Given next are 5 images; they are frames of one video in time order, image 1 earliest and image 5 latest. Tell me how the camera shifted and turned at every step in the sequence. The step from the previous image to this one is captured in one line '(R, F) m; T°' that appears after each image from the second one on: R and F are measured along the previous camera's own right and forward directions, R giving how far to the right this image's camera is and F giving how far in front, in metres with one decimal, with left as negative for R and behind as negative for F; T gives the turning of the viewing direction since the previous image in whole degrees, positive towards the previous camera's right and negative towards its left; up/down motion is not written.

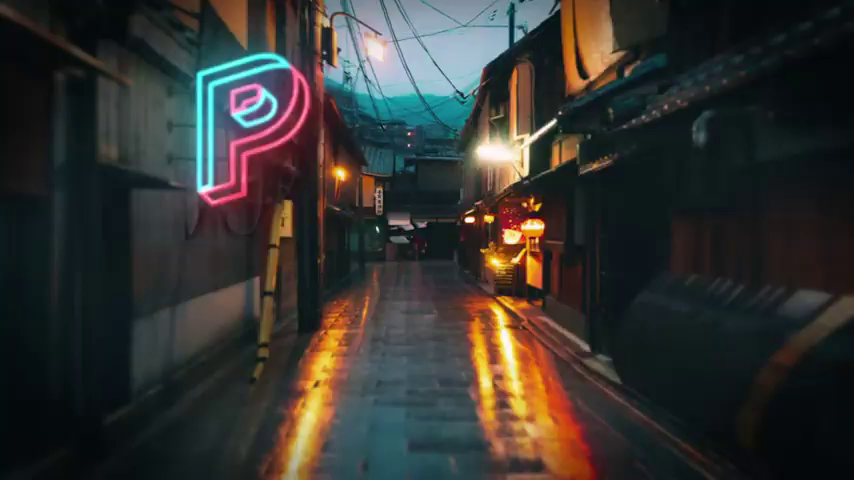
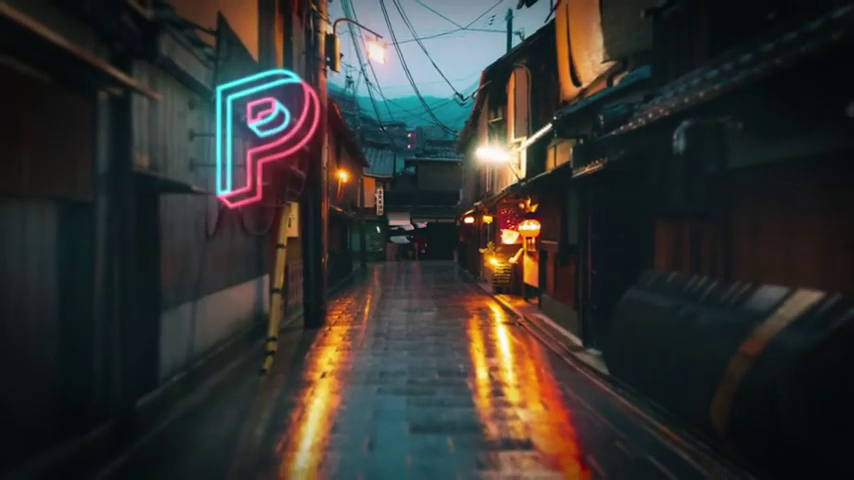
(0.0, -0.7) m; 0°
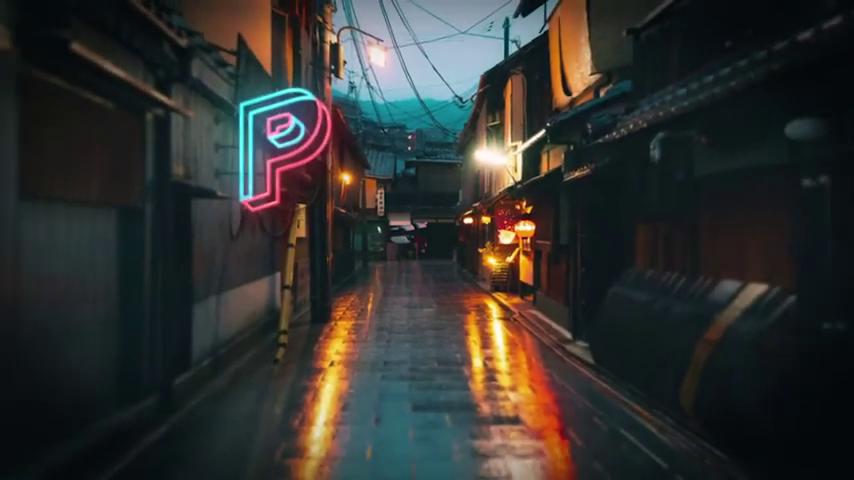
(0.0, -1.0) m; 0°
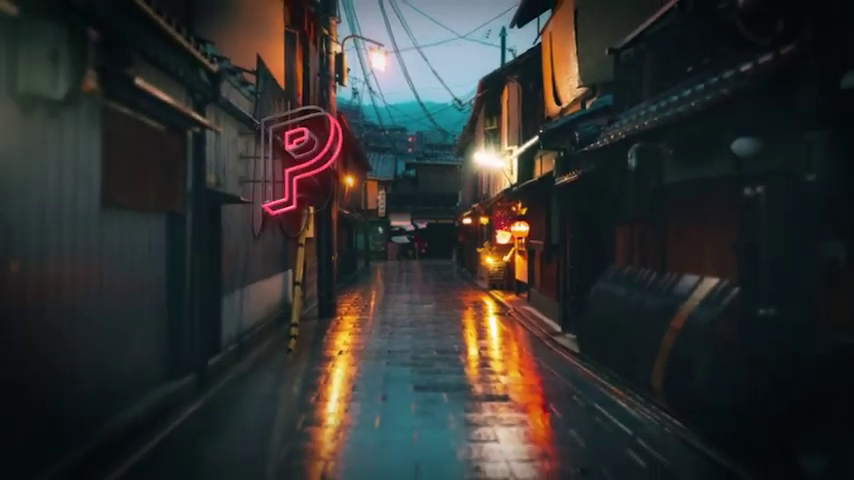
(0.0, -1.2) m; 0°
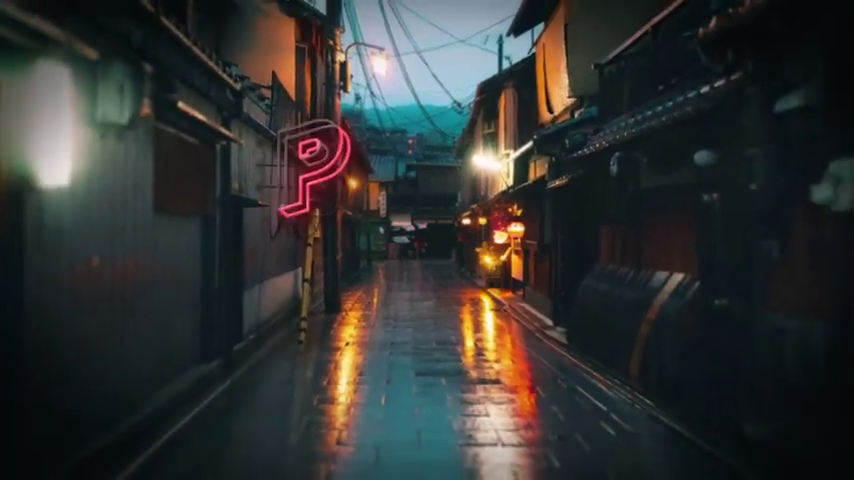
(0.0, -1.2) m; 0°
